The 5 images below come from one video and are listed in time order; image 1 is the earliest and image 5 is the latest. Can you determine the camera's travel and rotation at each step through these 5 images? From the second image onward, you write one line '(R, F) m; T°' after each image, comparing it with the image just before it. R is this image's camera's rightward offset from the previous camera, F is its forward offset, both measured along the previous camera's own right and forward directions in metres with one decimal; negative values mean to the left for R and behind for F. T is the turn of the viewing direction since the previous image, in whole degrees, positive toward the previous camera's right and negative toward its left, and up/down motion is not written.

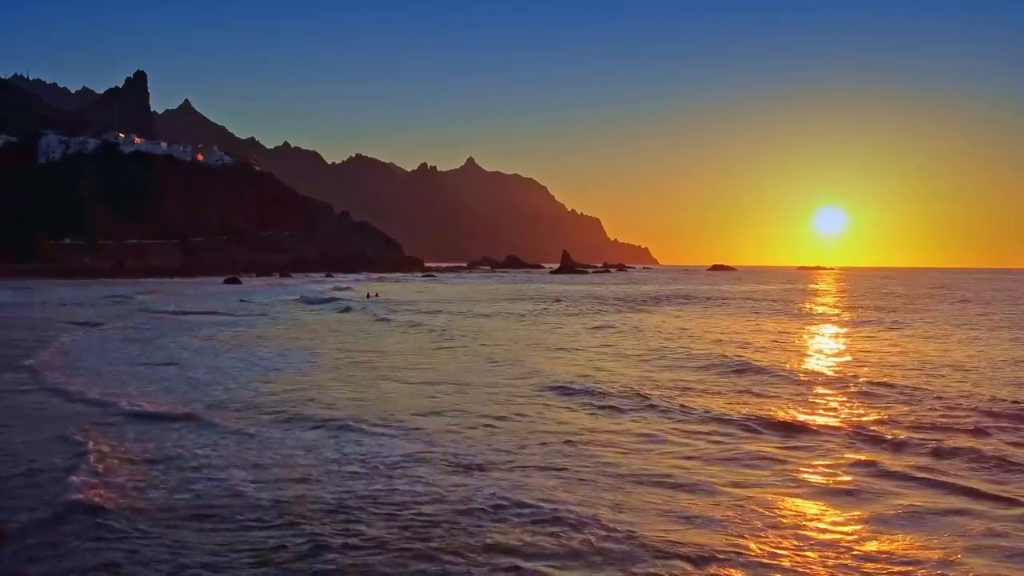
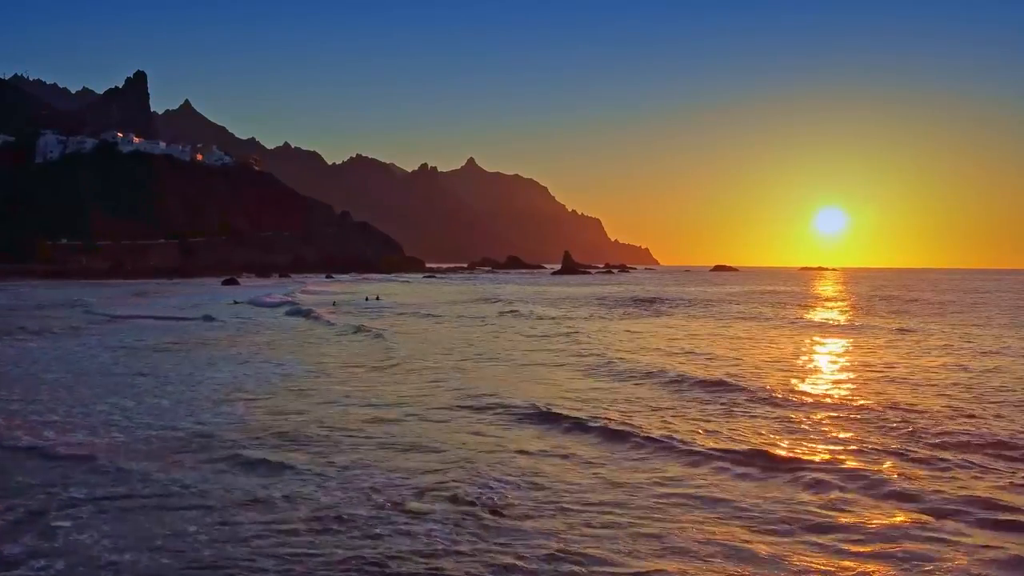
(-0.2, +0.8) m; 0°
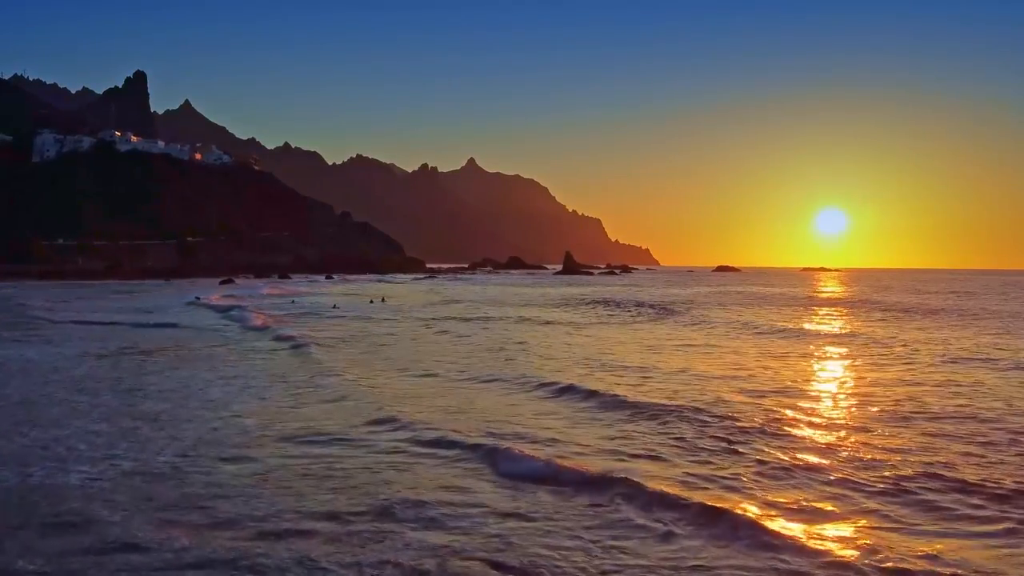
(-0.3, +1.1) m; 0°
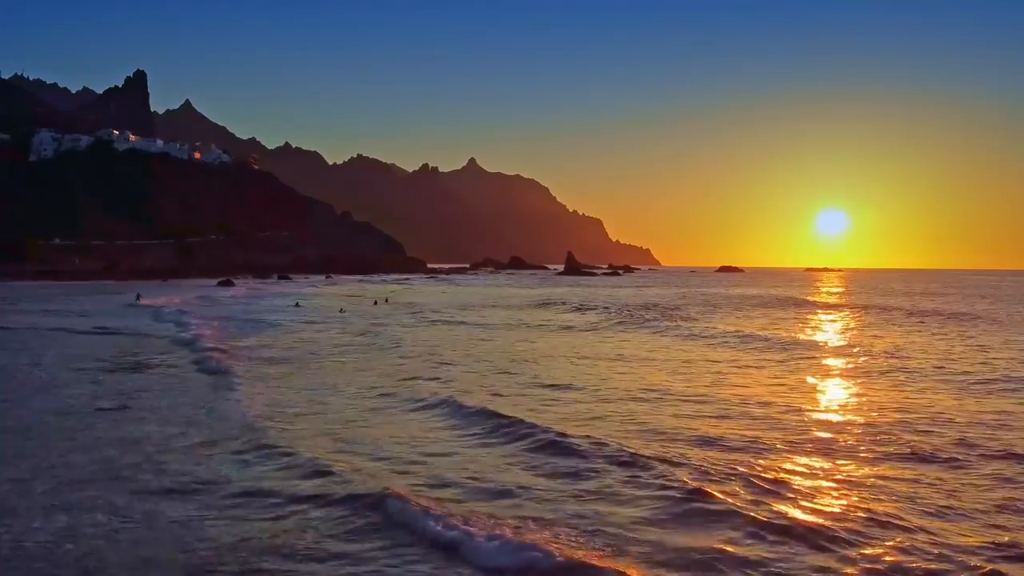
(-0.3, +1.0) m; 0°
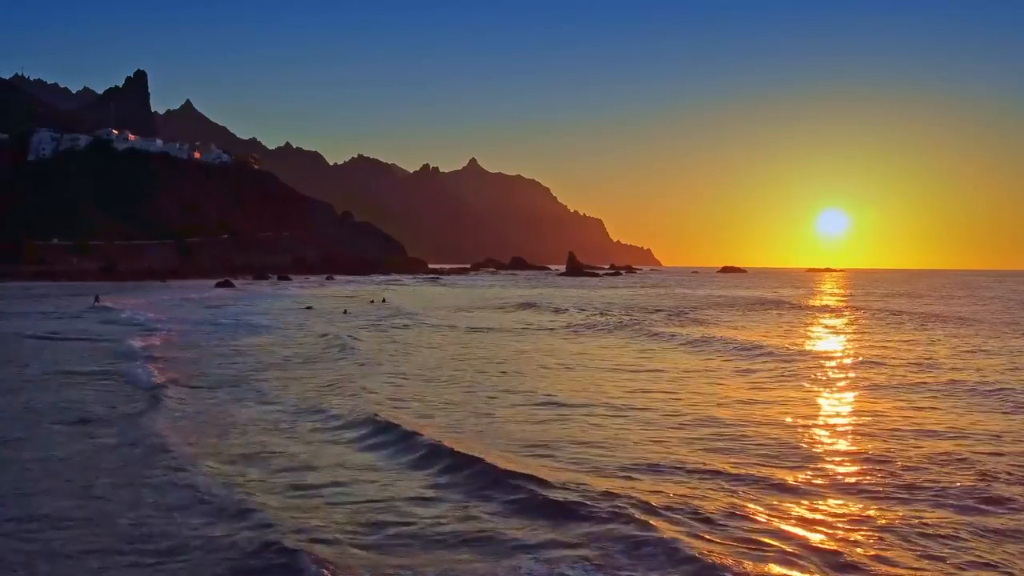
(-0.2, +0.6) m; 0°
